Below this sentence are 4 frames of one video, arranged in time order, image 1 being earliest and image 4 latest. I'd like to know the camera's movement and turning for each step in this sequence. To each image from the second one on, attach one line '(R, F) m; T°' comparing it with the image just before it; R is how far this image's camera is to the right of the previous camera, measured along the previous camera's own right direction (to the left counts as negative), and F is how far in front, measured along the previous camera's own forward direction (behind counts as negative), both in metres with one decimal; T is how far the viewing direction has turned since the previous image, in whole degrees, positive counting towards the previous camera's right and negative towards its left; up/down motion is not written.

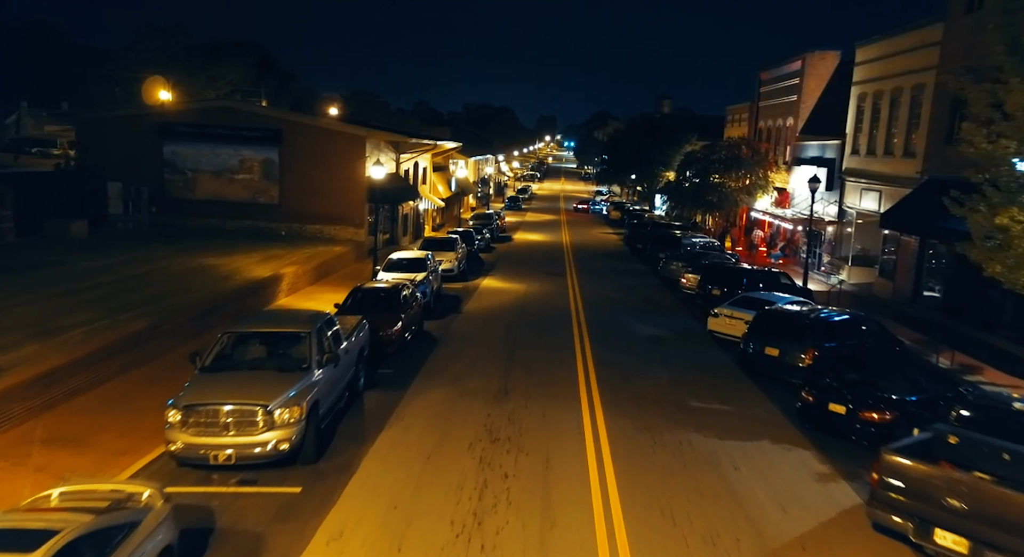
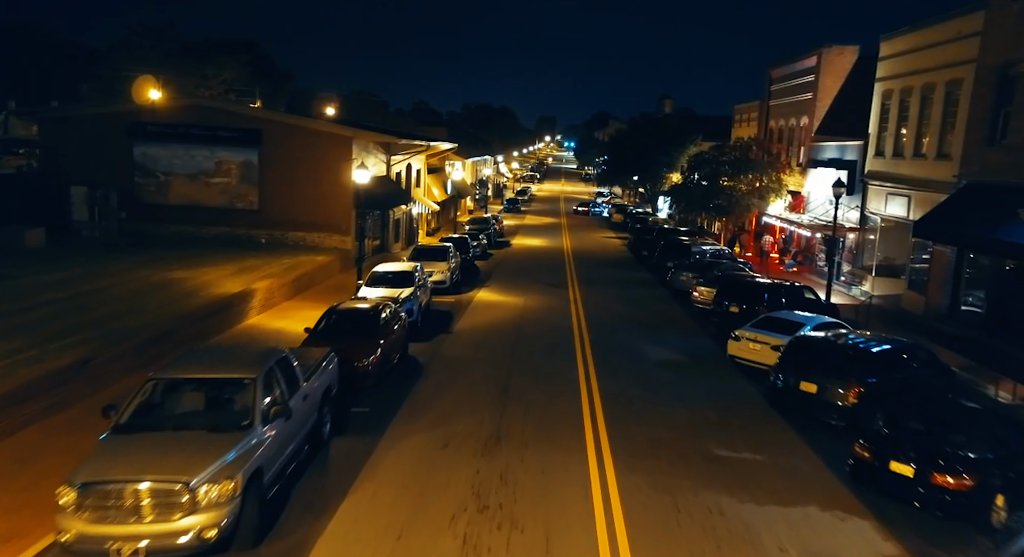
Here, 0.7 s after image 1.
(+0.1, +2.1) m; 0°
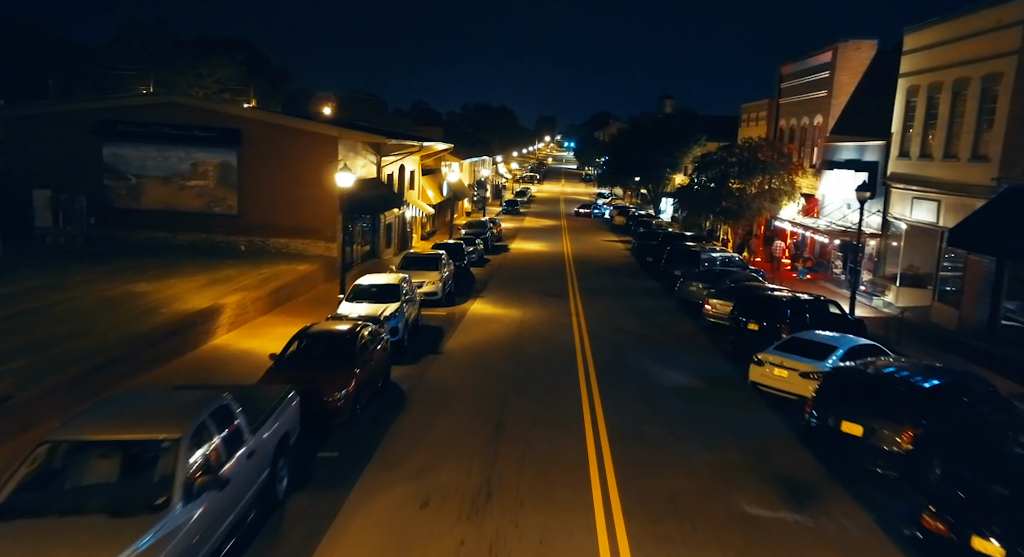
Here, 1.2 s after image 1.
(+0.1, +1.8) m; 0°
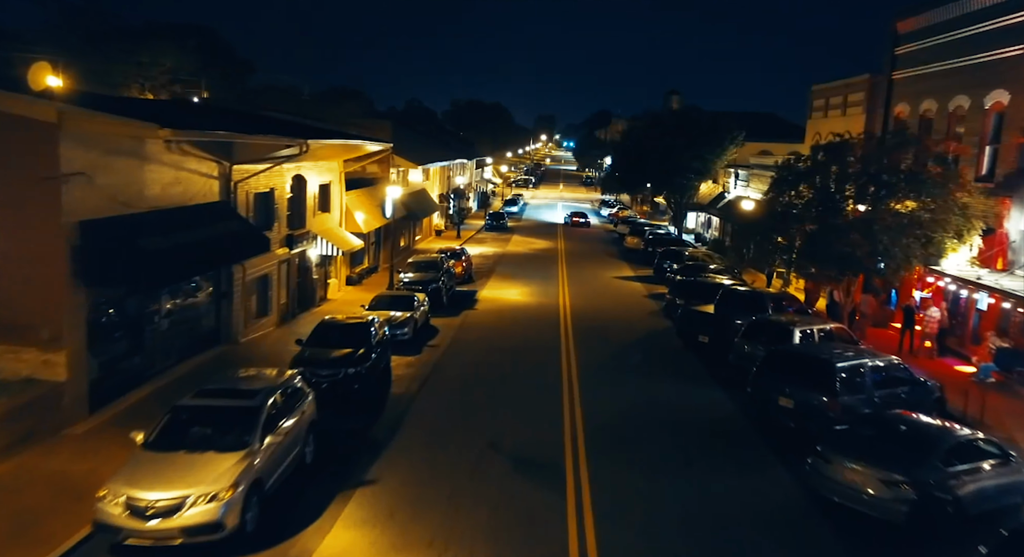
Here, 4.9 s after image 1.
(+1.1, +14.2) m; 0°
